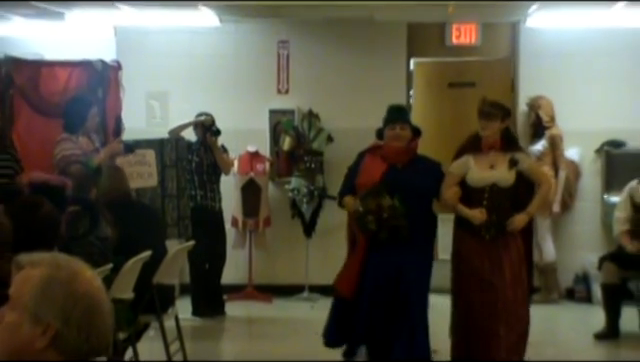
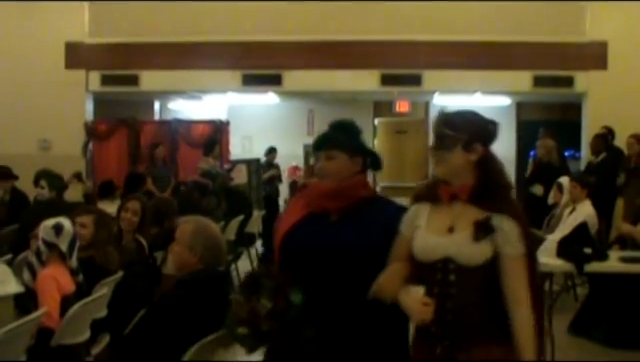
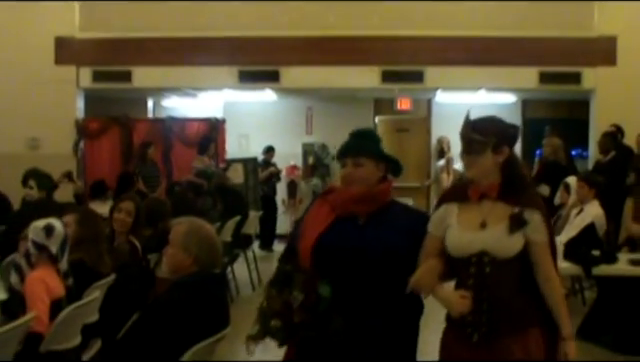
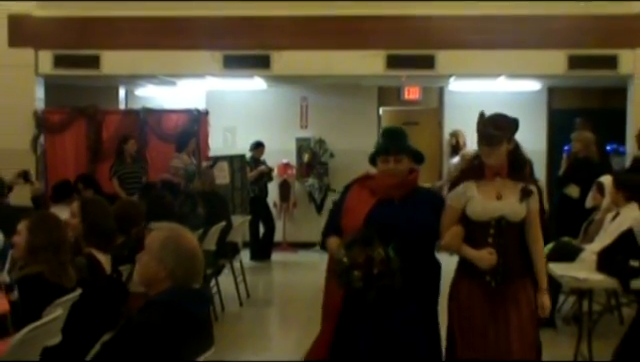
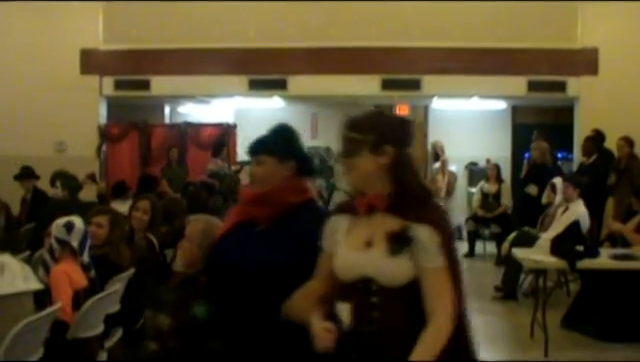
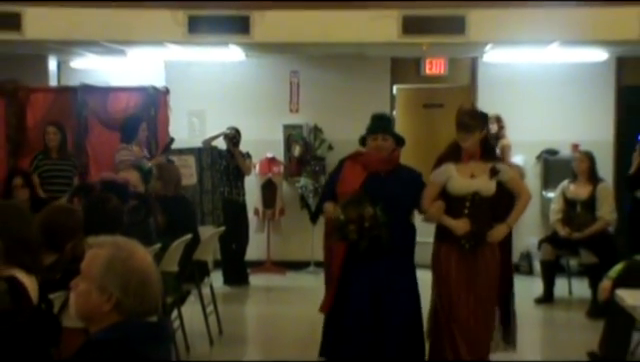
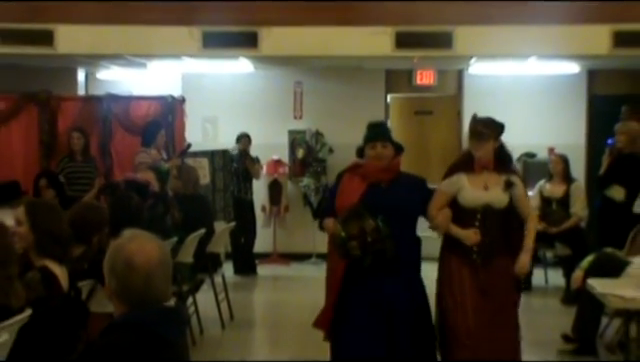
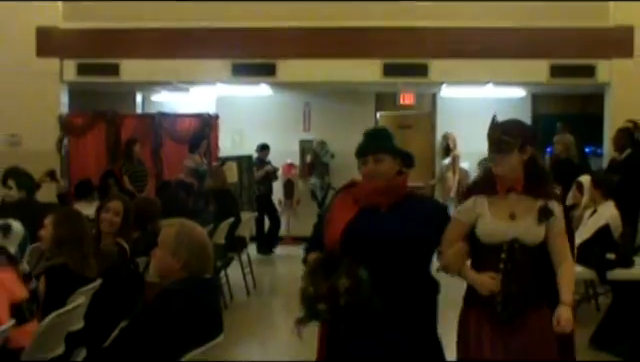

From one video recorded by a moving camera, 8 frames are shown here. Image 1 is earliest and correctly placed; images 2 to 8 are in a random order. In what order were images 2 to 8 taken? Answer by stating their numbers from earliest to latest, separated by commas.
6, 7, 4, 8, 3, 2, 5
